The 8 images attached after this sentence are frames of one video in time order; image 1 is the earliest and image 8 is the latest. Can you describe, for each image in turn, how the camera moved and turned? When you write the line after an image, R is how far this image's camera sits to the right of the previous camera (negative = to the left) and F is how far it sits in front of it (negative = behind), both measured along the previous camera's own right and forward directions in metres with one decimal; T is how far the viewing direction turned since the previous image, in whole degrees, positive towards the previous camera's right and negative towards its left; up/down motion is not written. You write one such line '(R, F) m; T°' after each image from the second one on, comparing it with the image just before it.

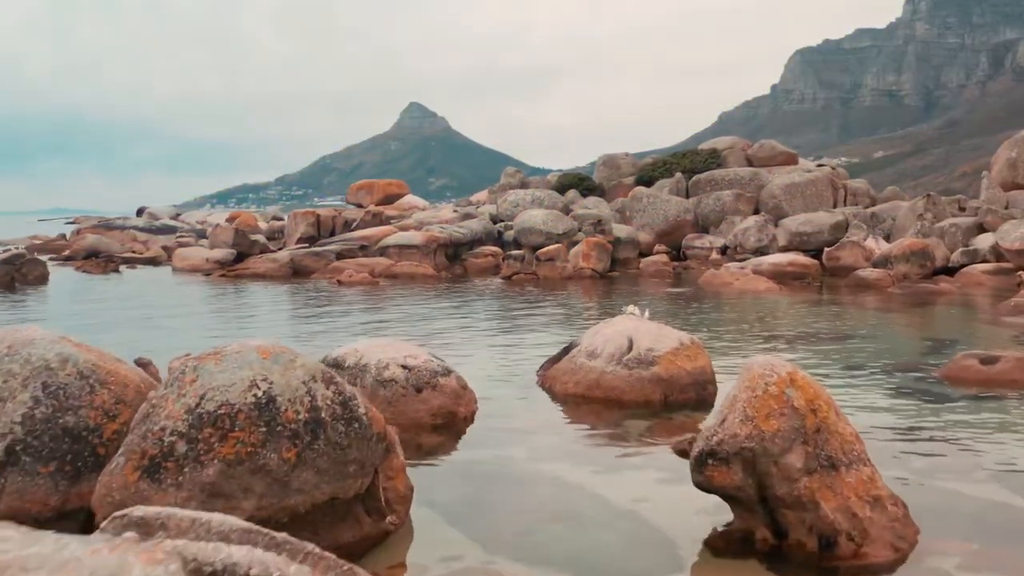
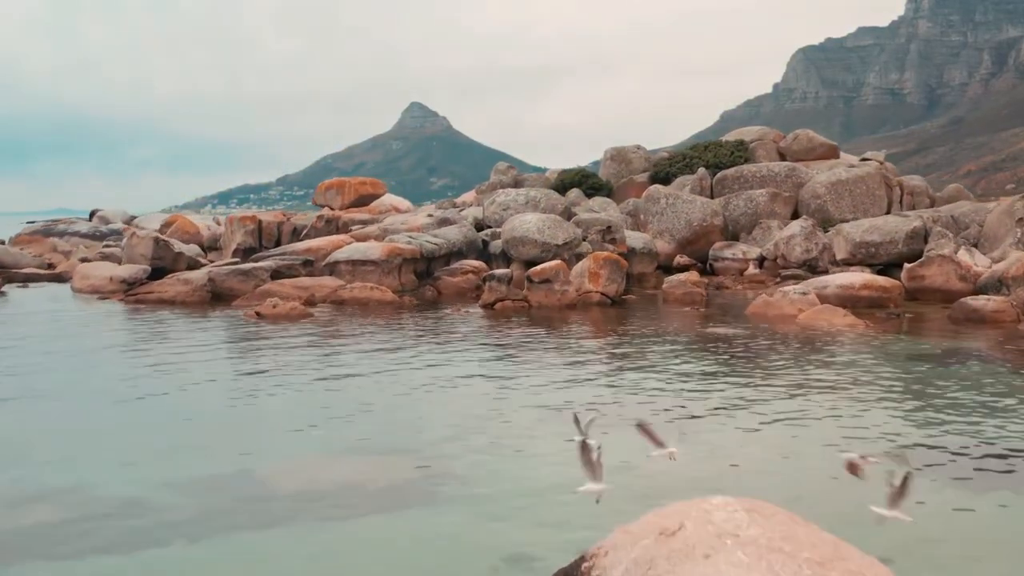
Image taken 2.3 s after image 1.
(+0.5, +7.5) m; 0°
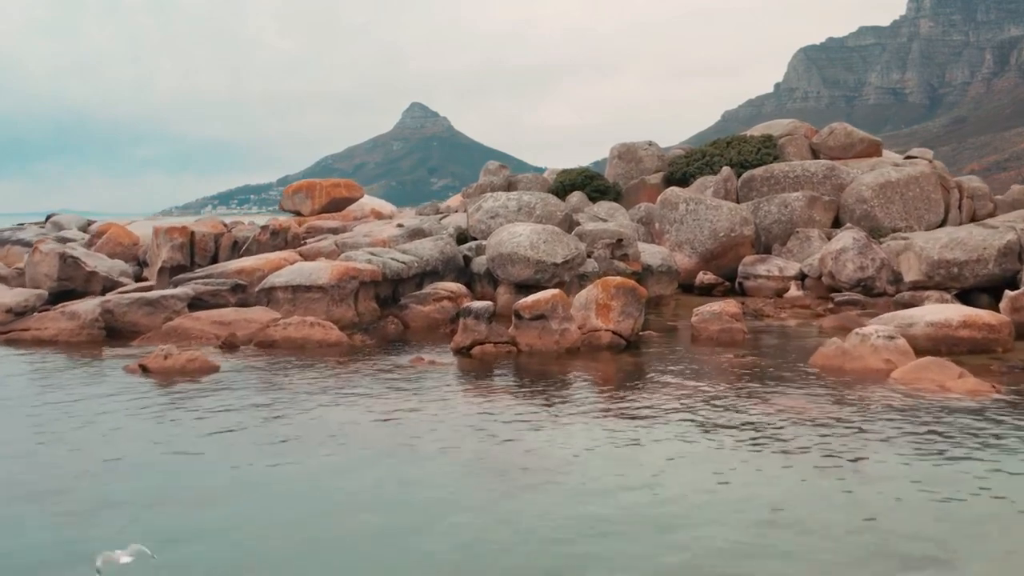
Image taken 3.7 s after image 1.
(+0.3, +5.7) m; 0°
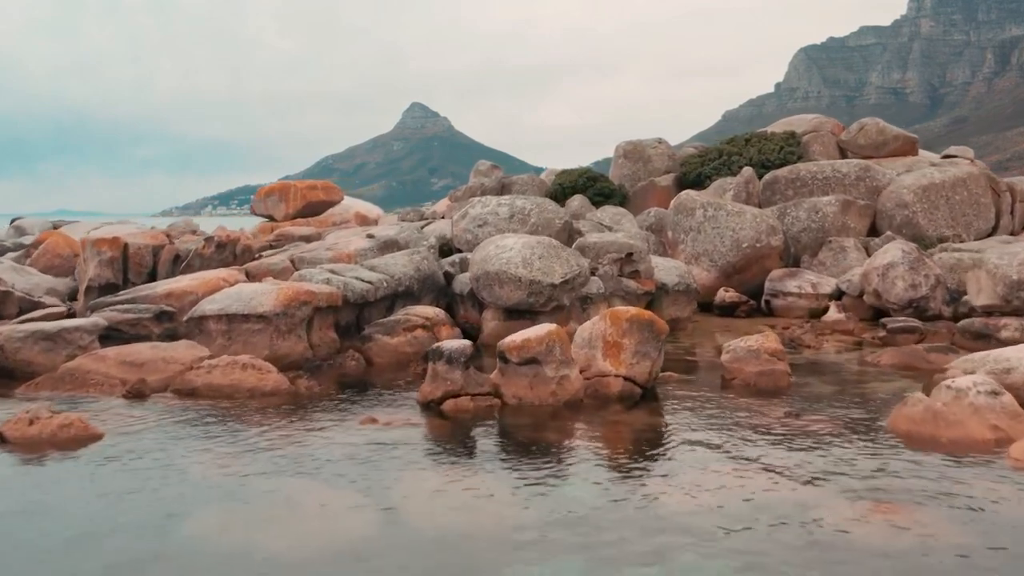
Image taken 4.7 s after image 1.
(+0.2, +3.9) m; 0°
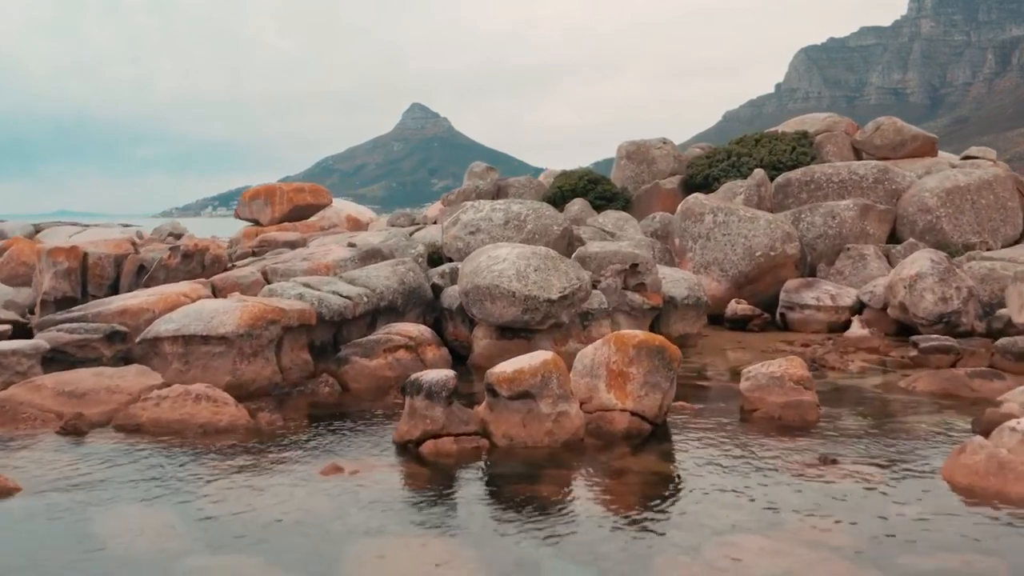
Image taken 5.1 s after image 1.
(+0.1, +1.8) m; 0°
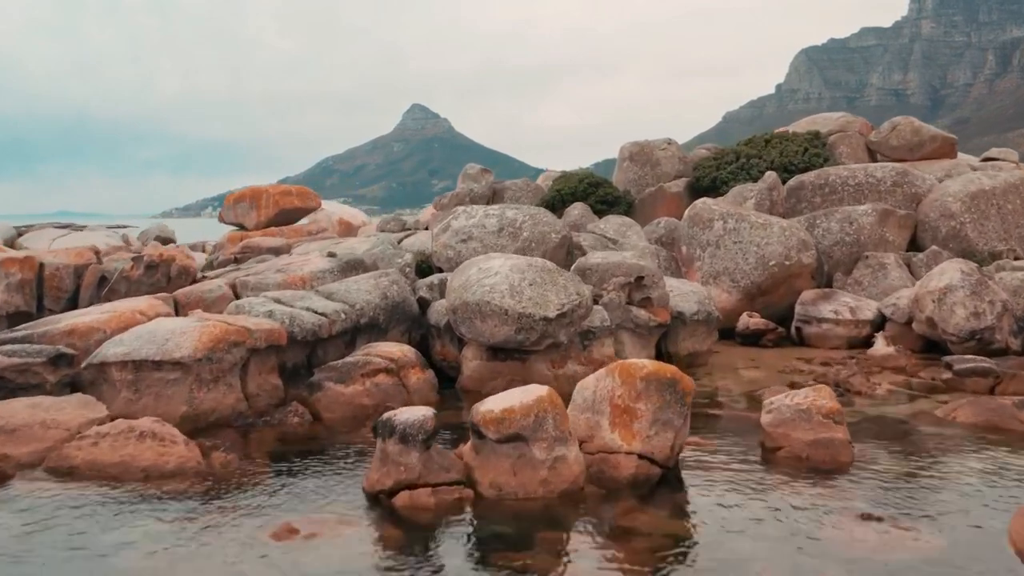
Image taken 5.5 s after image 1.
(+0.1, +1.6) m; 0°
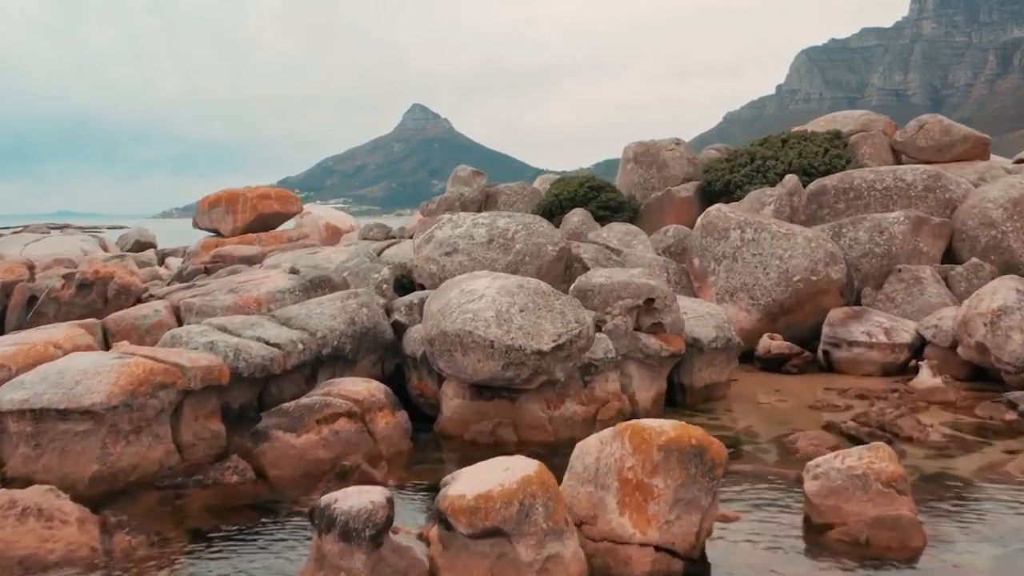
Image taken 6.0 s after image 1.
(+0.2, +2.4) m; 0°
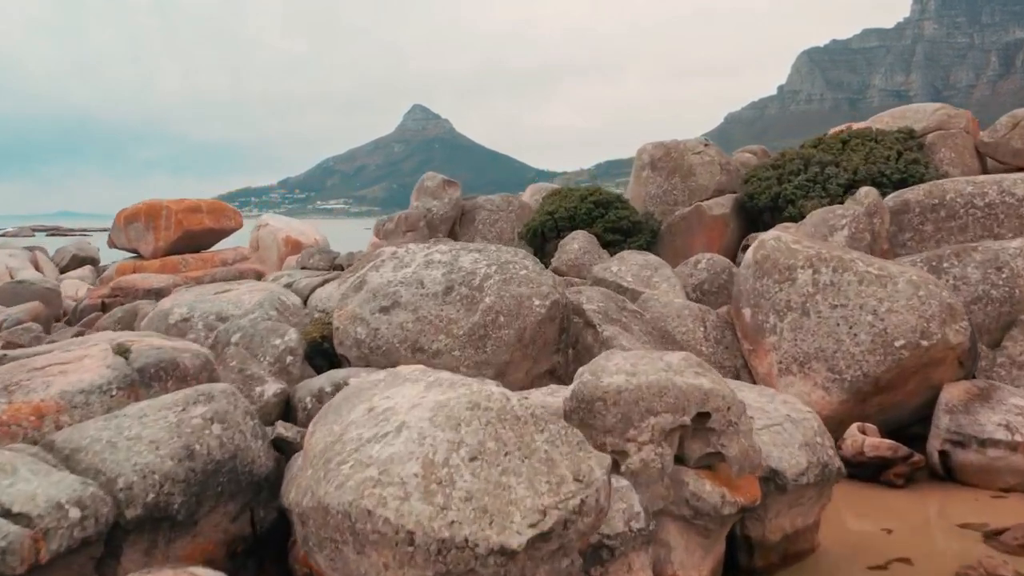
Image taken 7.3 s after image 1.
(+0.4, +6.0) m; 0°
